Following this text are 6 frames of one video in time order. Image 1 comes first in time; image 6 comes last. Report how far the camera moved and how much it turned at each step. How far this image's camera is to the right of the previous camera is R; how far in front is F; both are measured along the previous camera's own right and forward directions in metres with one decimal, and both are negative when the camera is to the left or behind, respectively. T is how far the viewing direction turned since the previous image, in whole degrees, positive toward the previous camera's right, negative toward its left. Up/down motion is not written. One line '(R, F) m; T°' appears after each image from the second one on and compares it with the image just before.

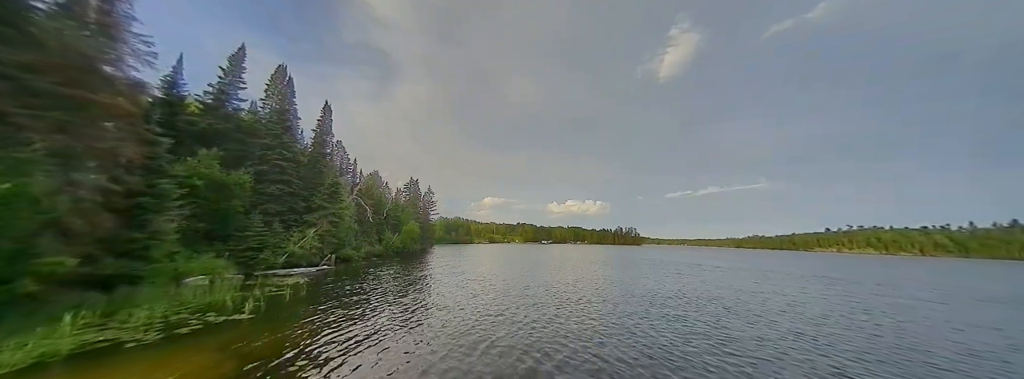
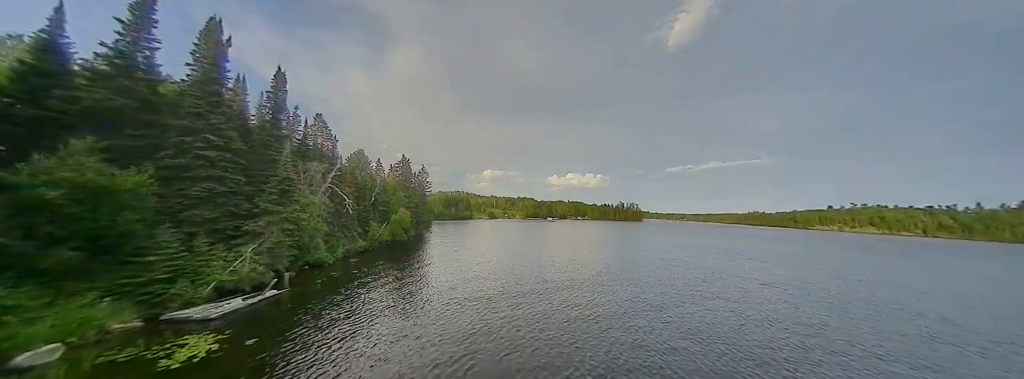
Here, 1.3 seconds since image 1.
(-0.1, +3.5) m; 0°
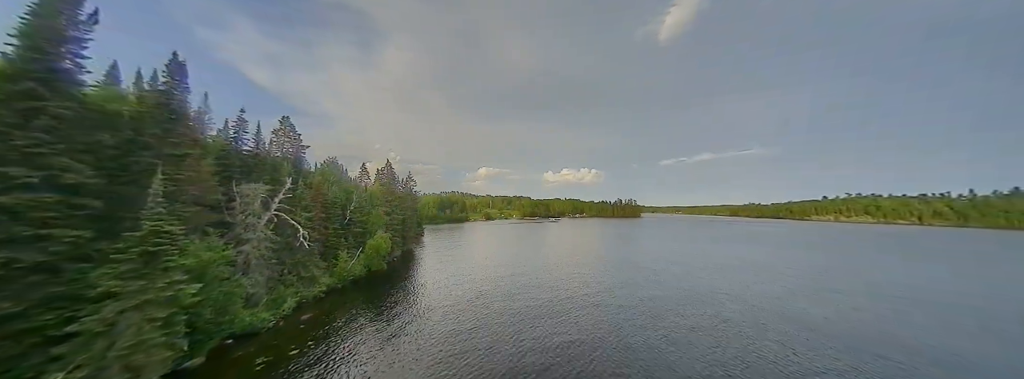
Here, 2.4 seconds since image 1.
(-0.4, +4.2) m; +1°
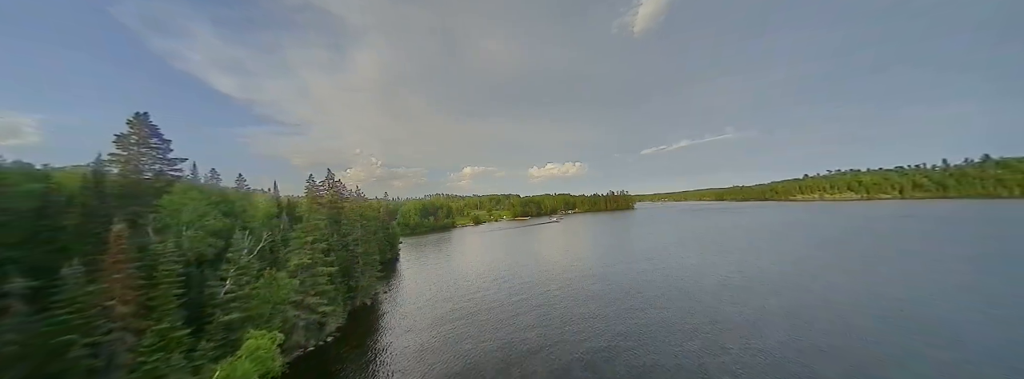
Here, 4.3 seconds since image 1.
(-1.0, +10.1) m; +3°
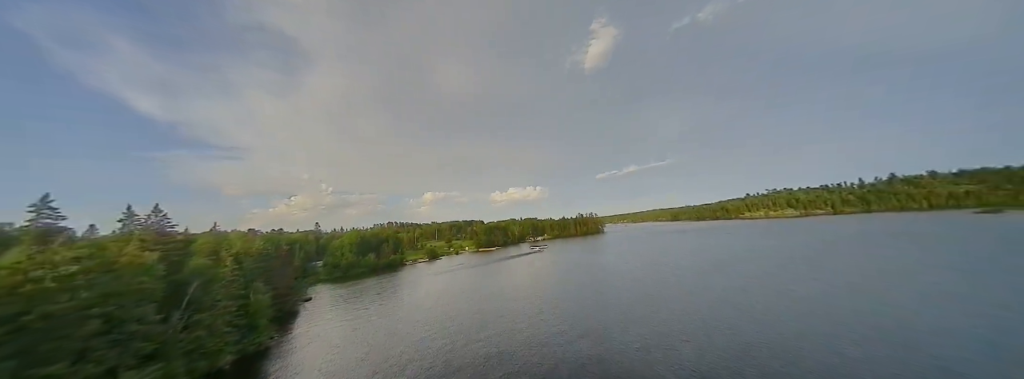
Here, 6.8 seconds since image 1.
(-0.6, +16.8) m; +9°
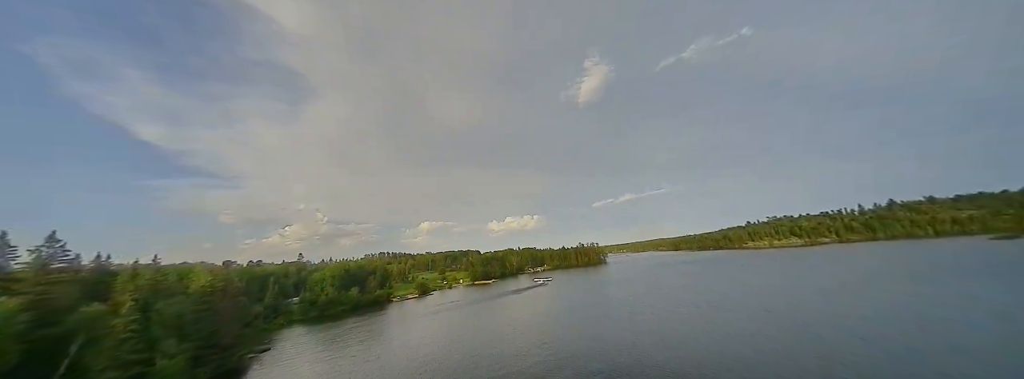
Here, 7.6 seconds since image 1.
(-0.6, +4.4) m; +1°
